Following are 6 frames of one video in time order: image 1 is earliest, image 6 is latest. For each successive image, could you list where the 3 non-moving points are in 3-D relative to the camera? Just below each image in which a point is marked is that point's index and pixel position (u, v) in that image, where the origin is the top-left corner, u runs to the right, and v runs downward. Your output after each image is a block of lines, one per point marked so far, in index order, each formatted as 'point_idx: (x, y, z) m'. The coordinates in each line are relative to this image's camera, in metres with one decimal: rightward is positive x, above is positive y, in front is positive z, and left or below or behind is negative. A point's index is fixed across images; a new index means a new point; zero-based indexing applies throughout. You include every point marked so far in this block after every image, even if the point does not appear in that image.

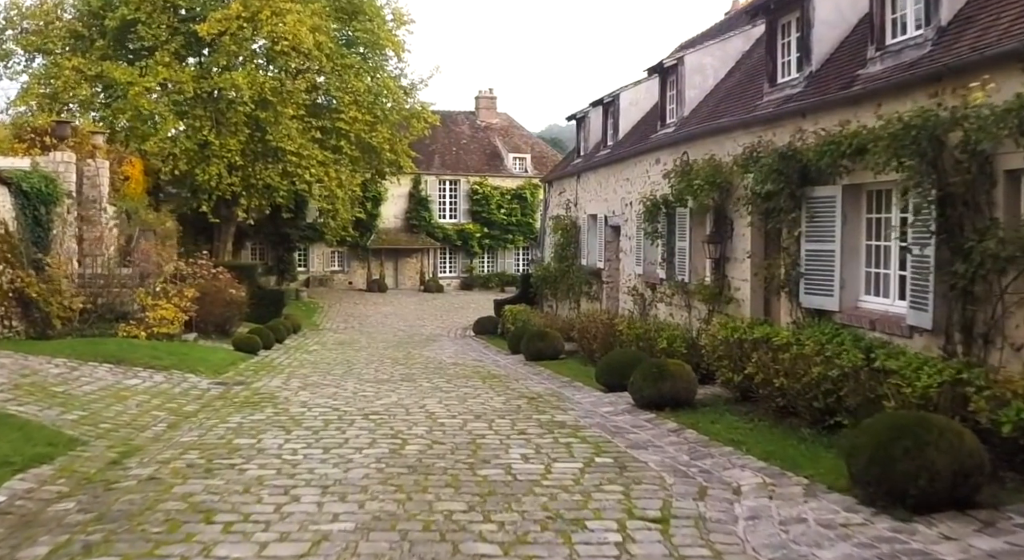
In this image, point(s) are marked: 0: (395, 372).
0: (-1.7, -1.4, +12.7) m
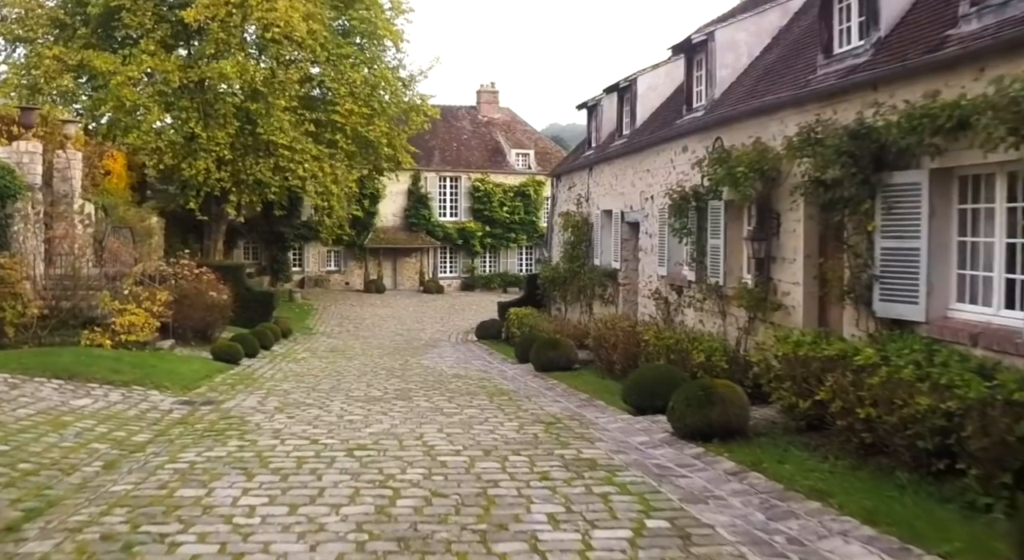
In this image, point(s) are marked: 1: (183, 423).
0: (-1.6, -1.4, +11.1) m
1: (-3.2, -1.4, +8.5) m
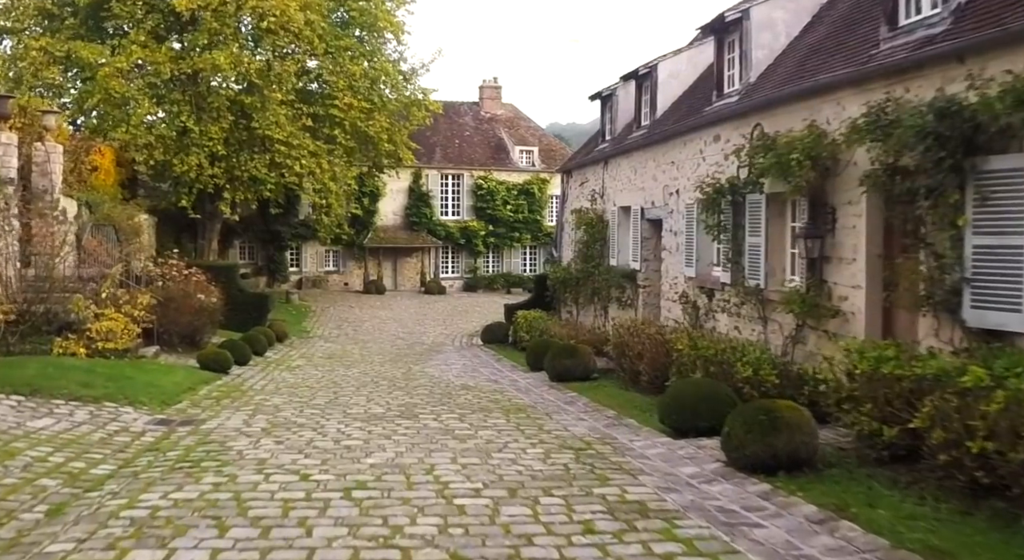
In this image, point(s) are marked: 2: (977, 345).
0: (-1.4, -1.4, +9.9) m
1: (-3.0, -1.4, +7.3) m
2: (+3.4, -0.5, +6.4) m
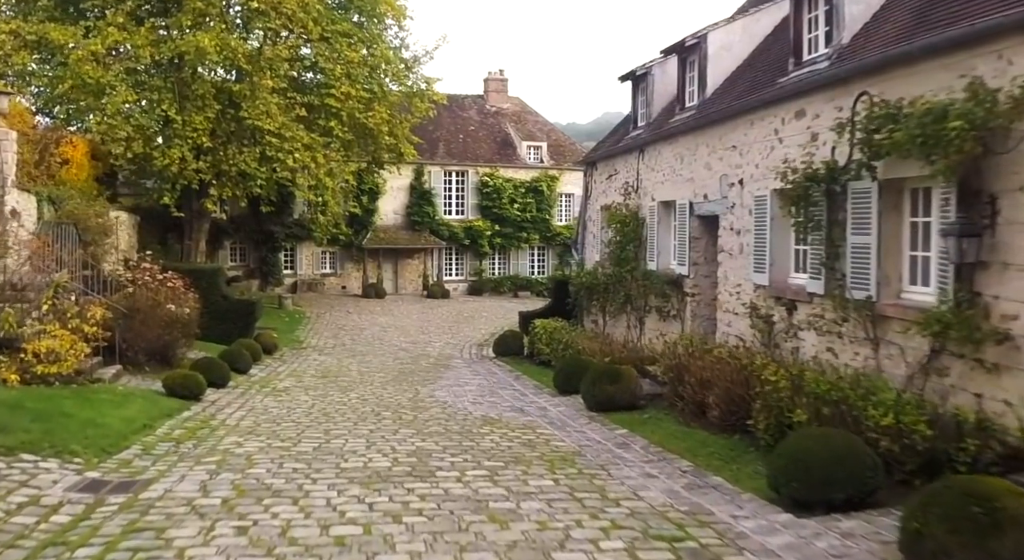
0: (-1.0, -1.5, +7.7) m
1: (-2.6, -1.5, +5.1) m
2: (+3.8, -0.6, +4.2) m
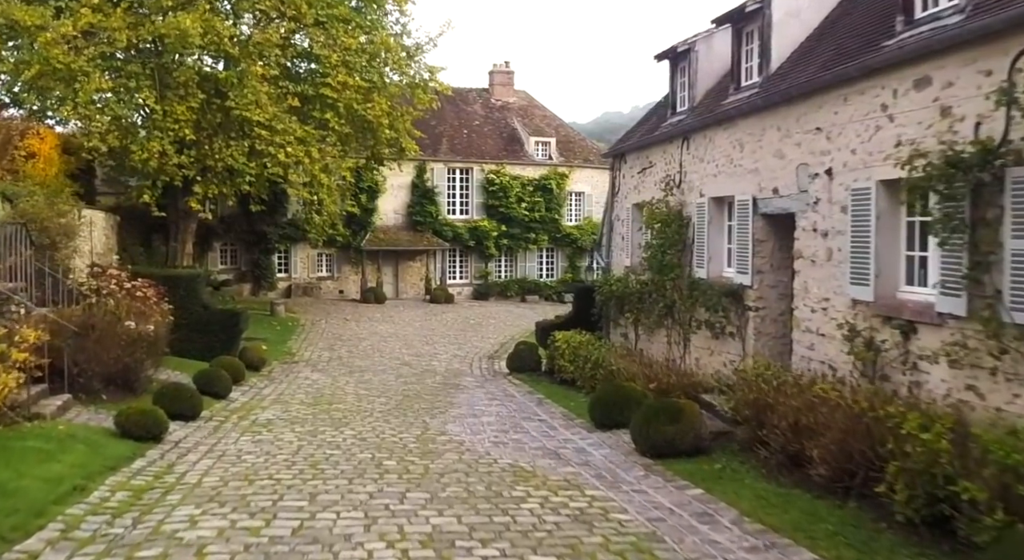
0: (-0.7, -1.6, +5.6) m
1: (-2.3, -1.7, +3.0) m
2: (+4.2, -0.7, +2.1) m
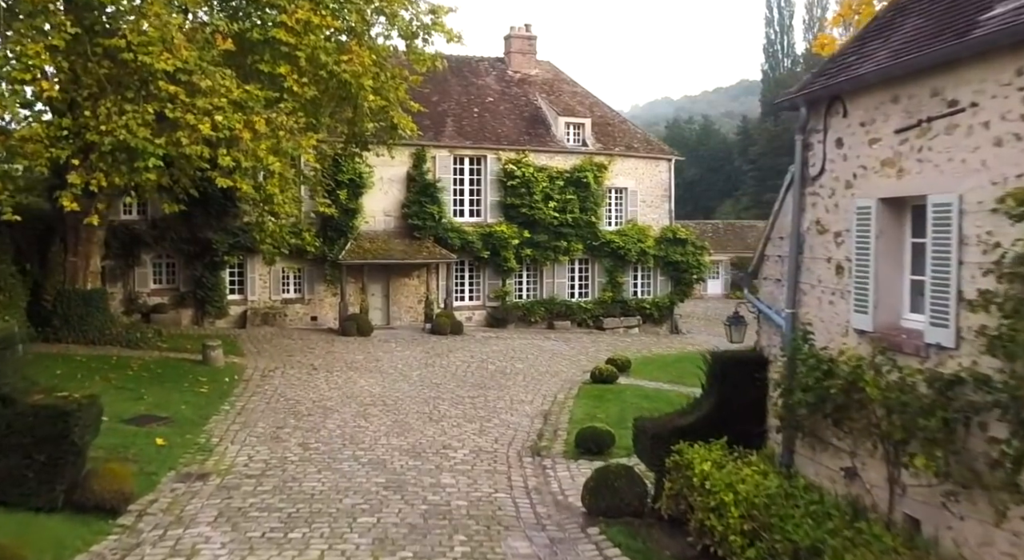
0: (+0.3, -2.3, -2.2) m
1: (-1.4, -2.3, -4.9) m
2: (+5.1, -1.3, -5.7) m
